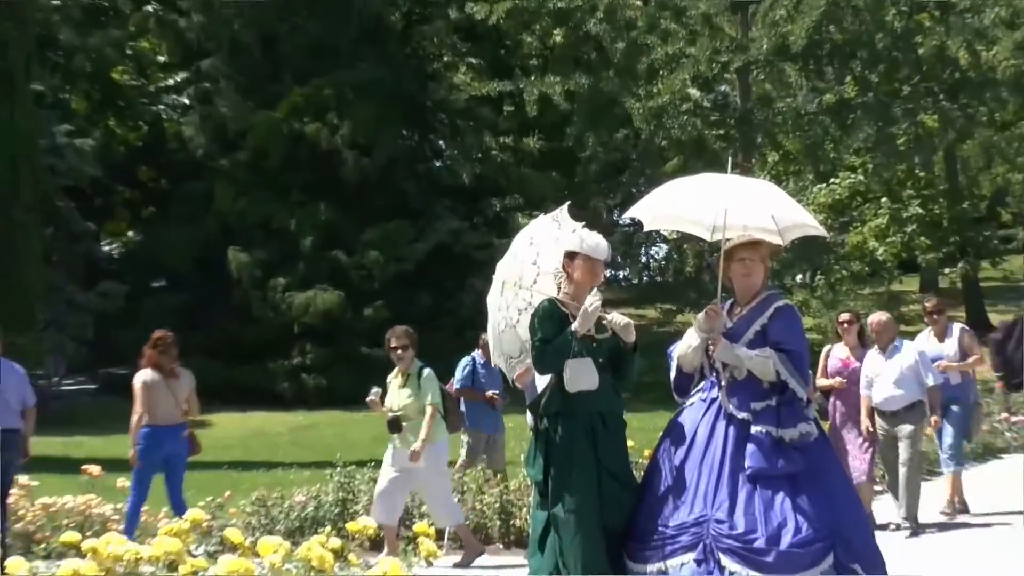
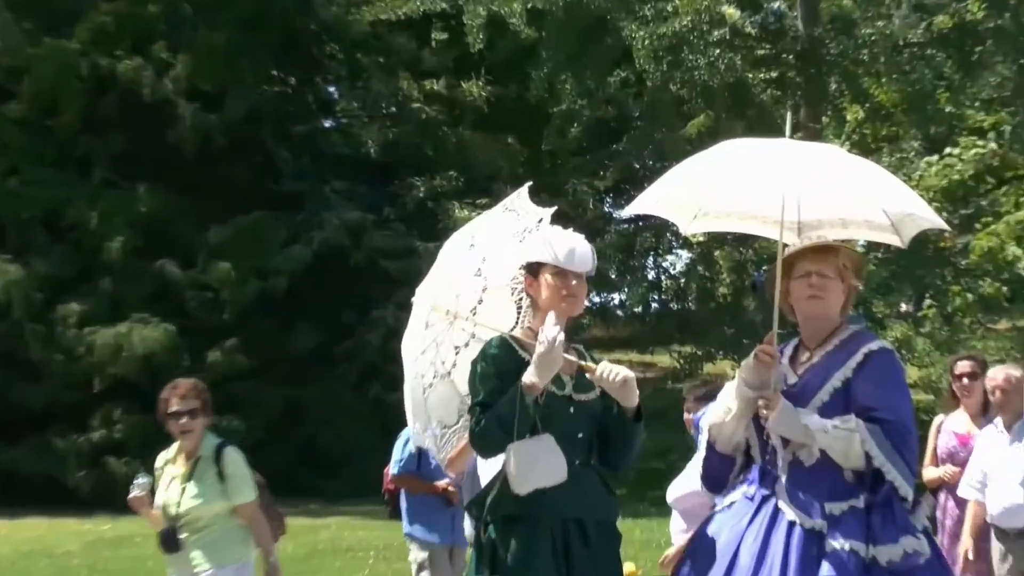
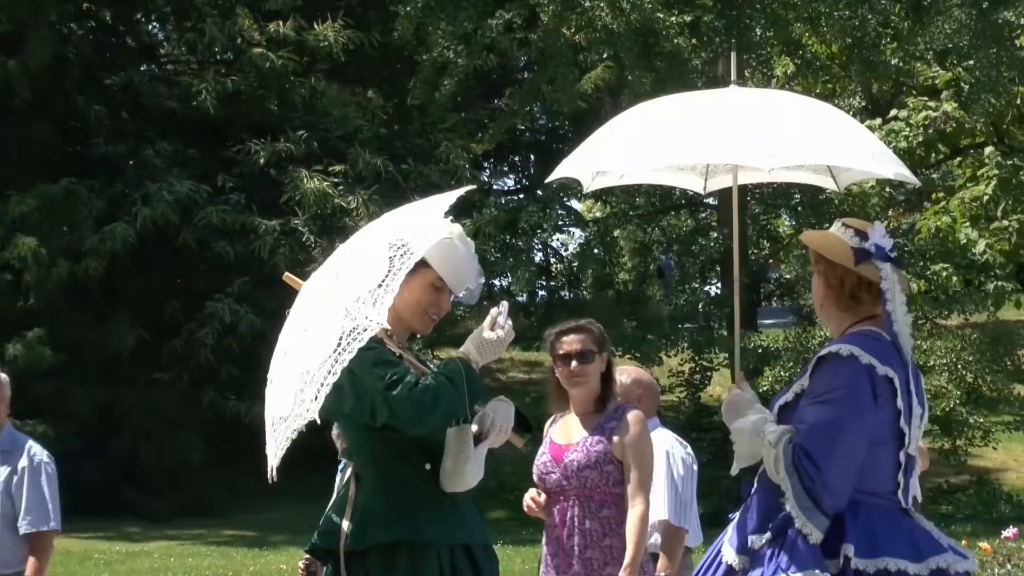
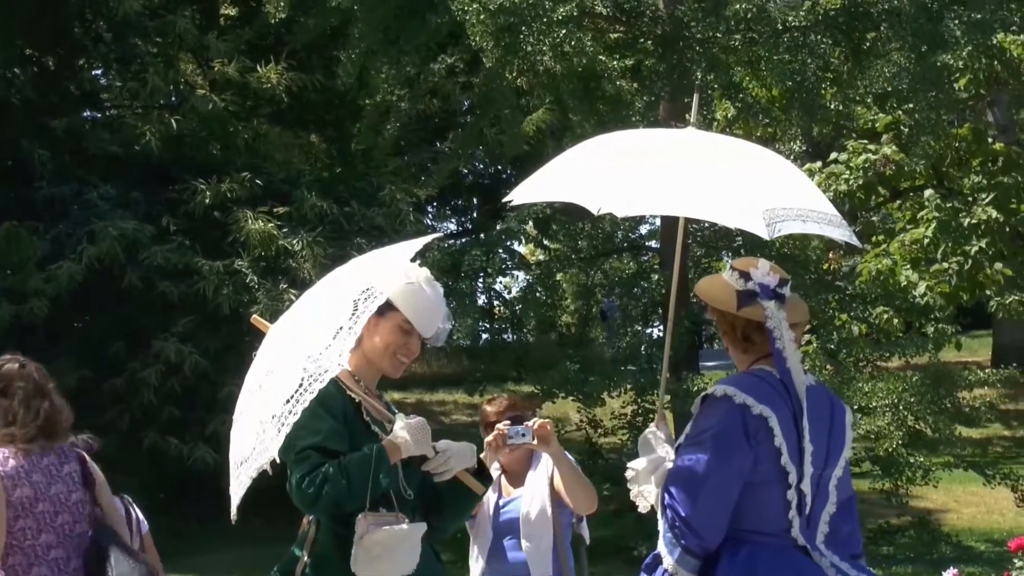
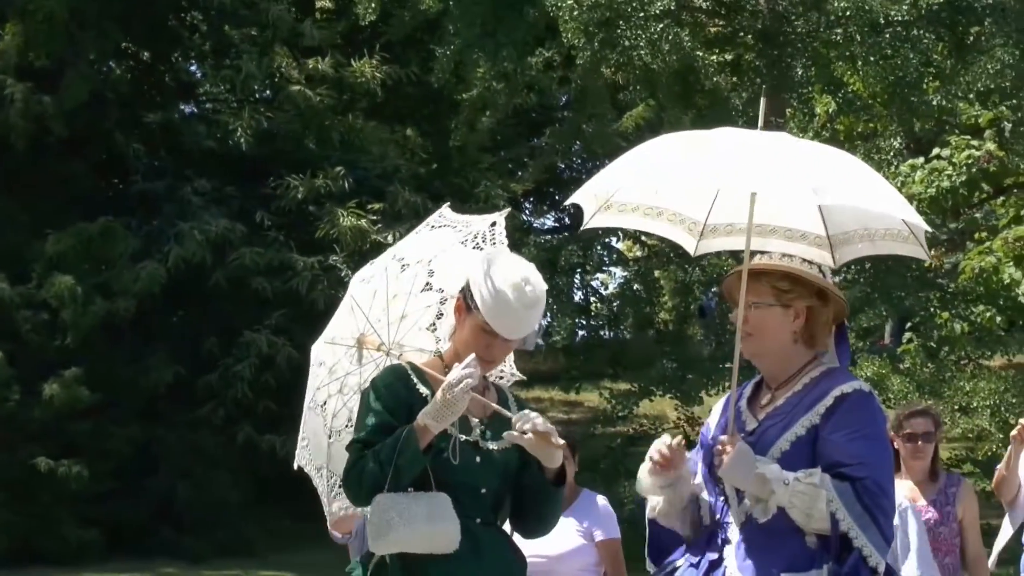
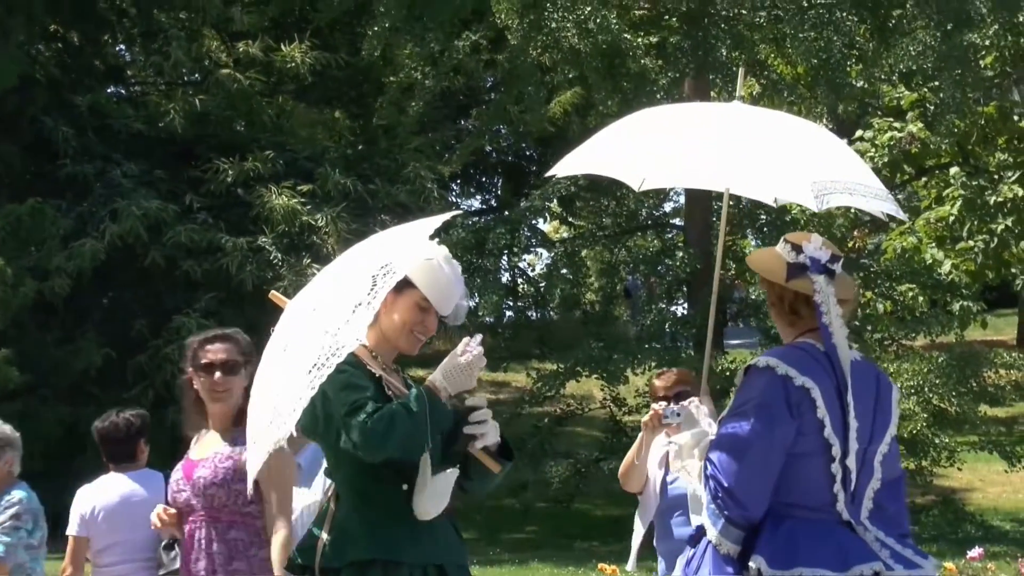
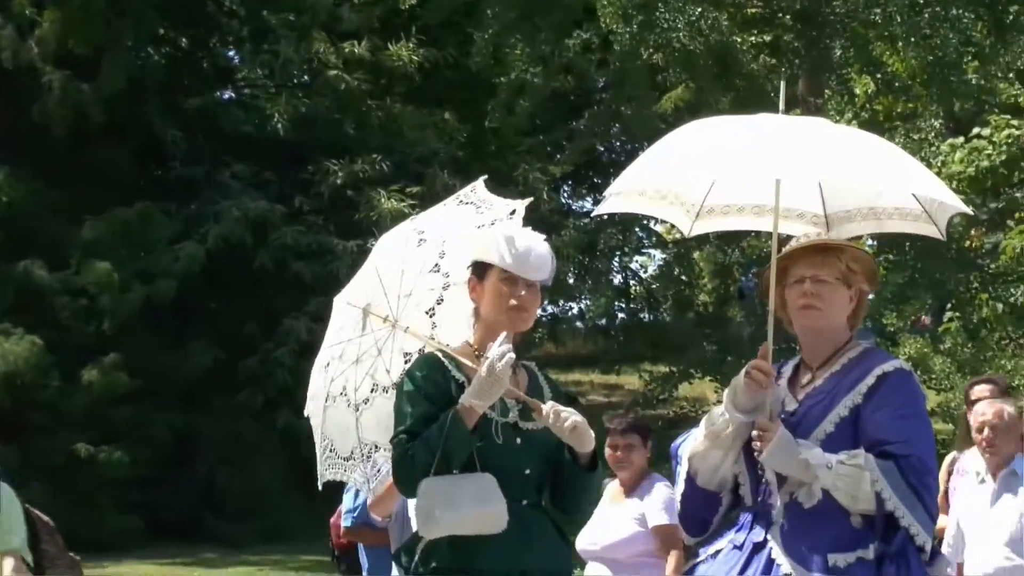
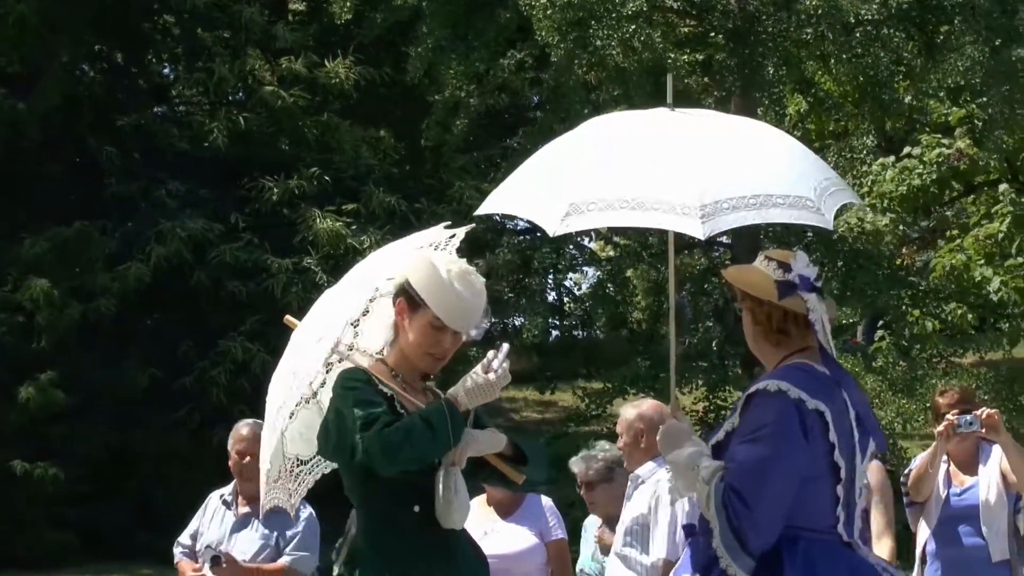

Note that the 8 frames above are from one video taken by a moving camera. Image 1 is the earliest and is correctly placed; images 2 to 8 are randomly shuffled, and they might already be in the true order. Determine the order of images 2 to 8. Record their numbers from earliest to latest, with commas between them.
2, 7, 5, 8, 3, 6, 4
